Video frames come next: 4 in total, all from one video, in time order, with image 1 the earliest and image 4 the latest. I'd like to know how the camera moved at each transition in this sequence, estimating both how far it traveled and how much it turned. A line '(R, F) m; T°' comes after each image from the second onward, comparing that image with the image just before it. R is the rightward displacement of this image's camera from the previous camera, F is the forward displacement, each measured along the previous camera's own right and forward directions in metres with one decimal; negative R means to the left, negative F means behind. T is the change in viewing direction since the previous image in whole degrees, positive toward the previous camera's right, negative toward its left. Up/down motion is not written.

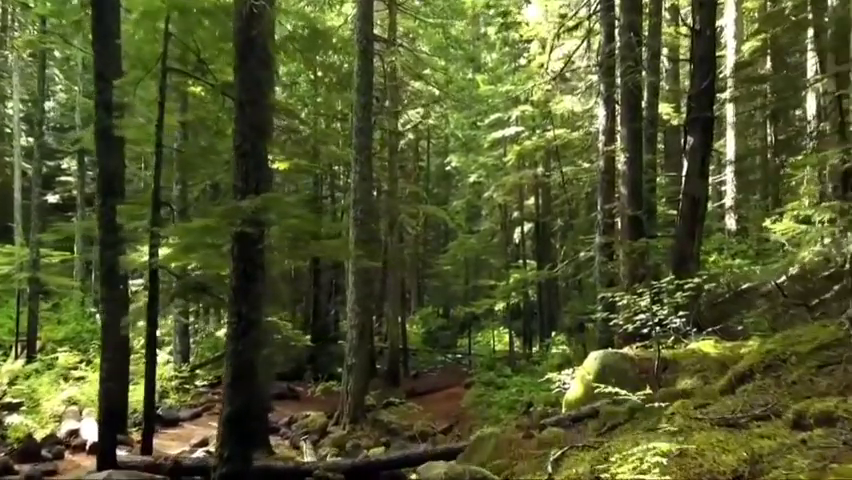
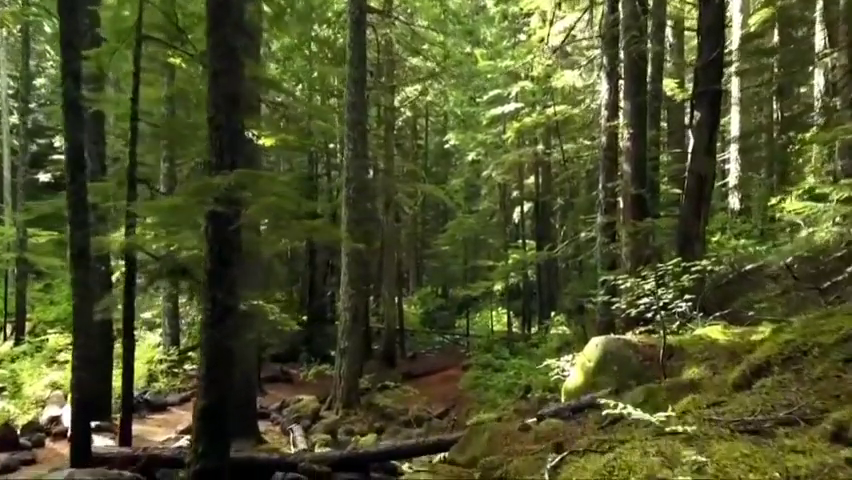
(+0.1, +0.5) m; 0°
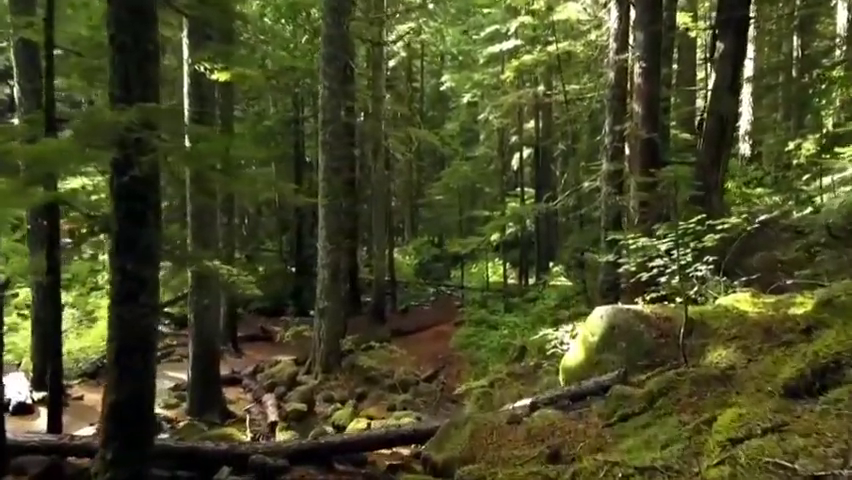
(+0.3, +1.5) m; 0°
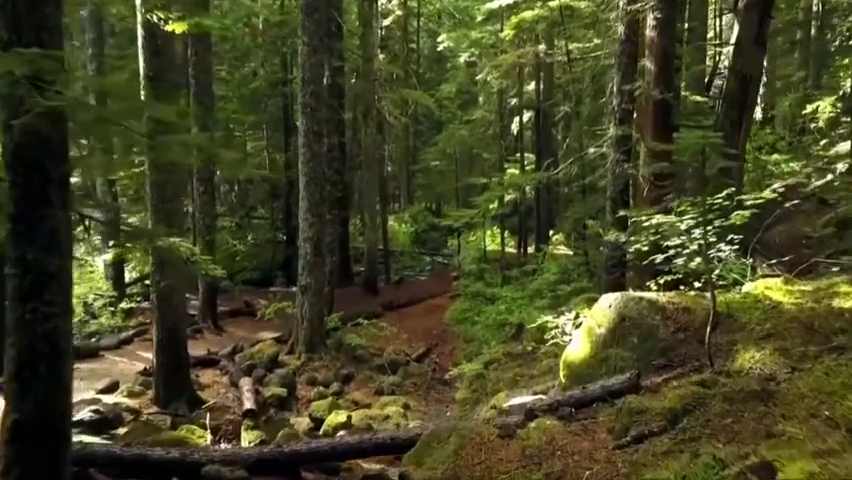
(+0.2, +1.1) m; 0°
